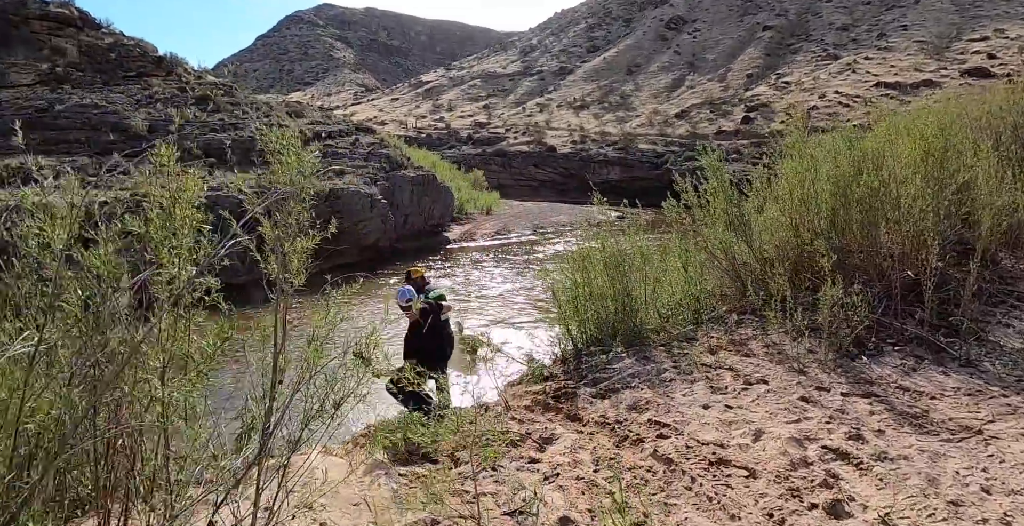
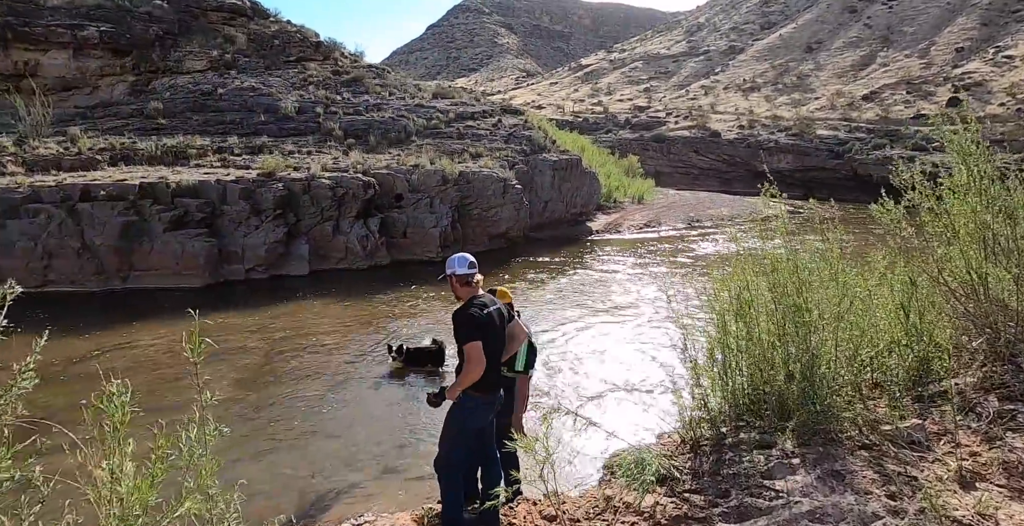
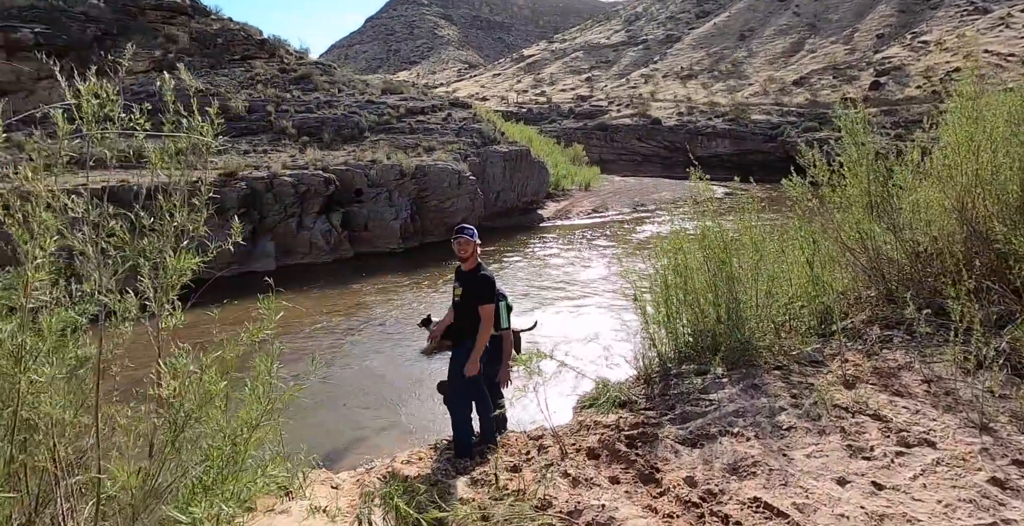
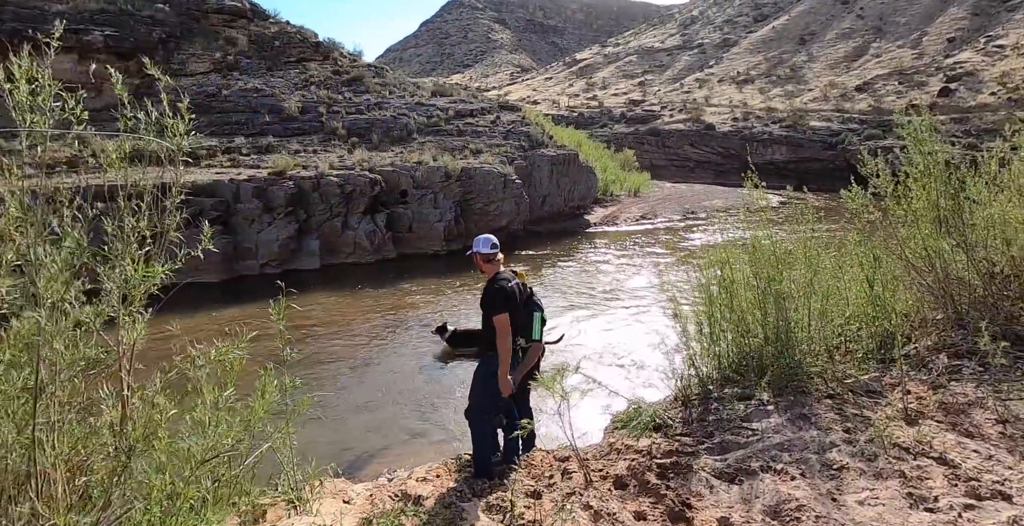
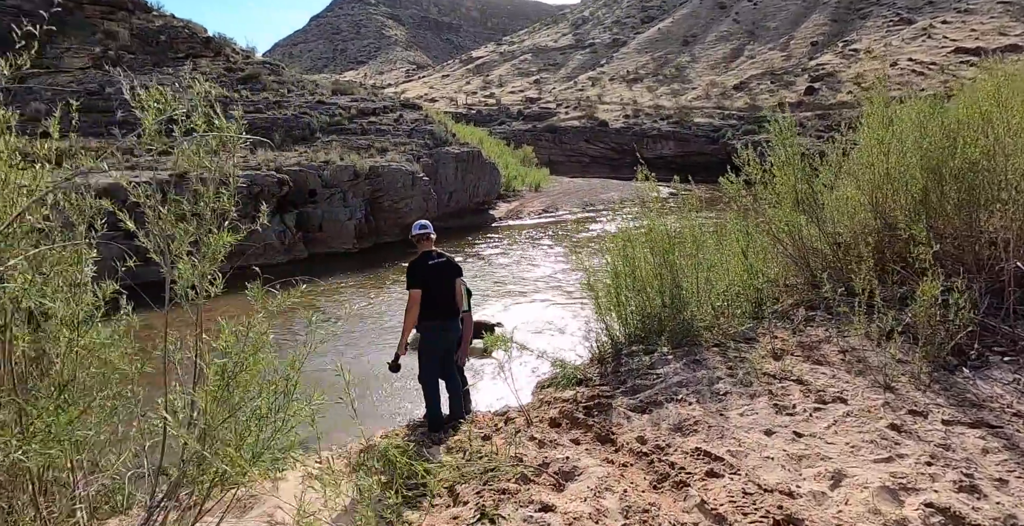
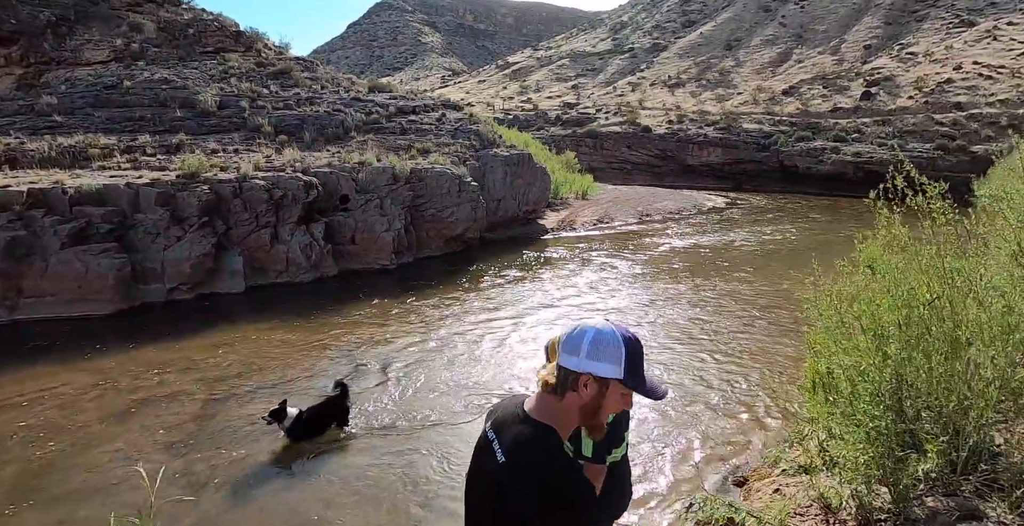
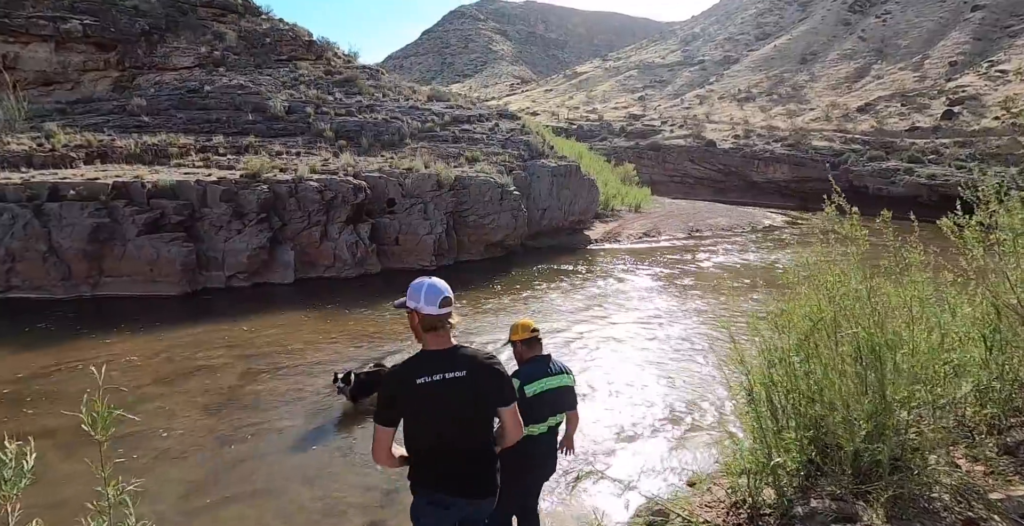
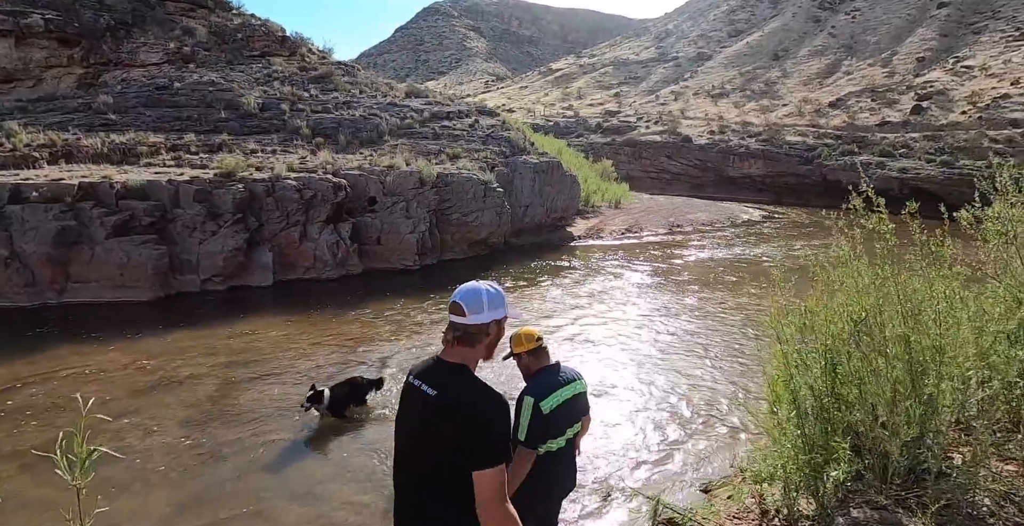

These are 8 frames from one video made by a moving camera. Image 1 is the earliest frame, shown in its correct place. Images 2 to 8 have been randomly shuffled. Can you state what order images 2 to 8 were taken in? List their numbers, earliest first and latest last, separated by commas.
5, 3, 4, 2, 7, 8, 6
